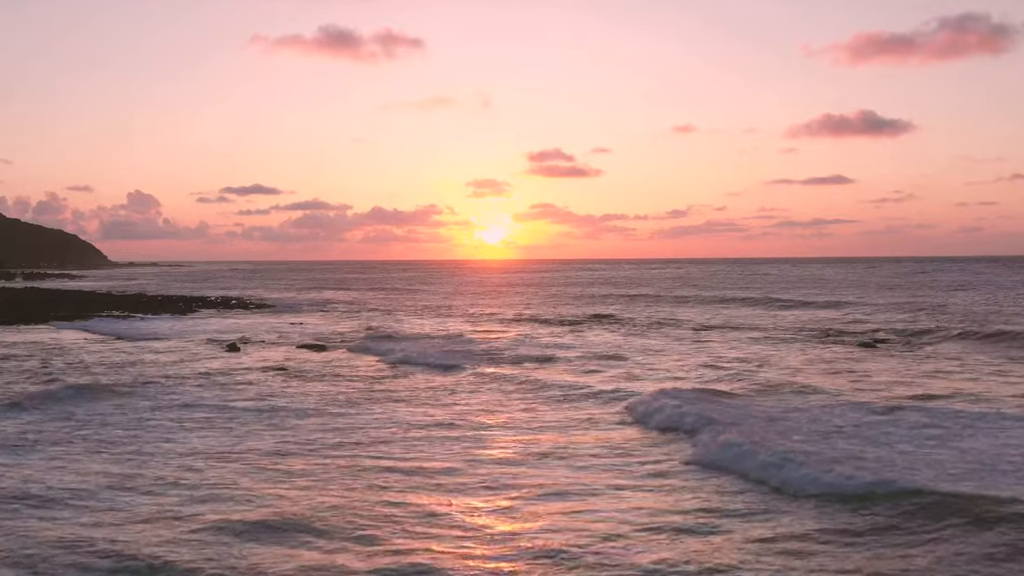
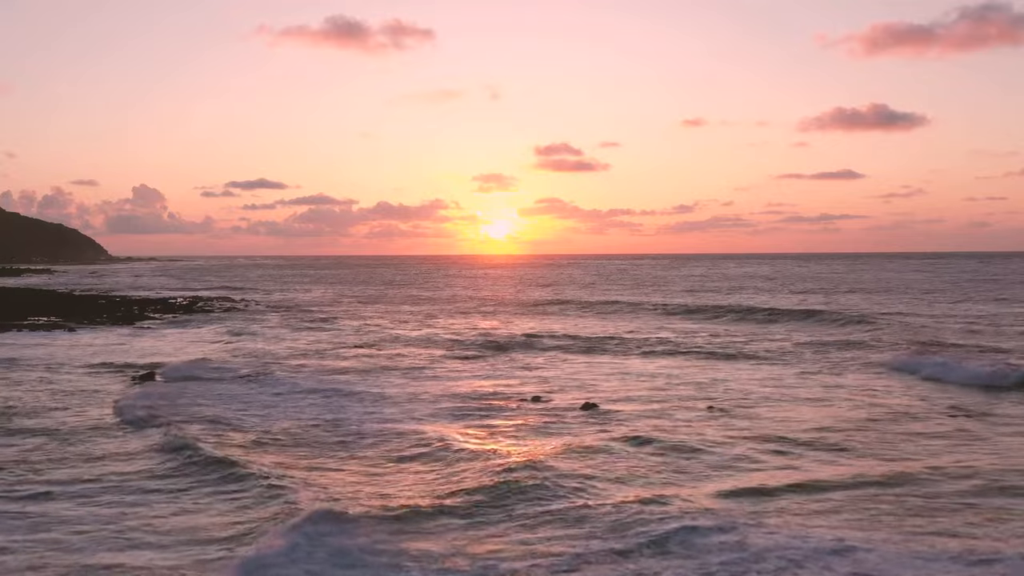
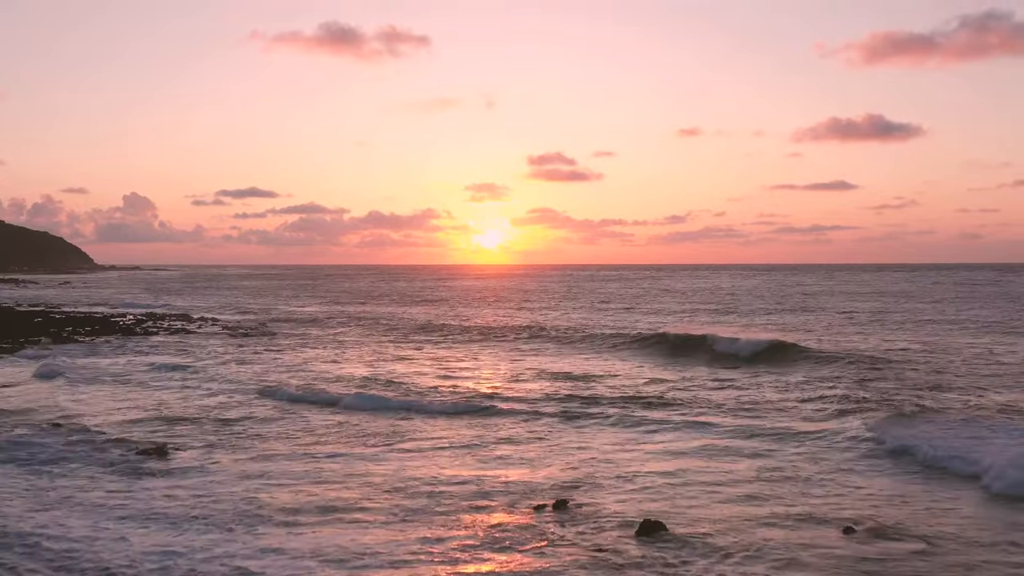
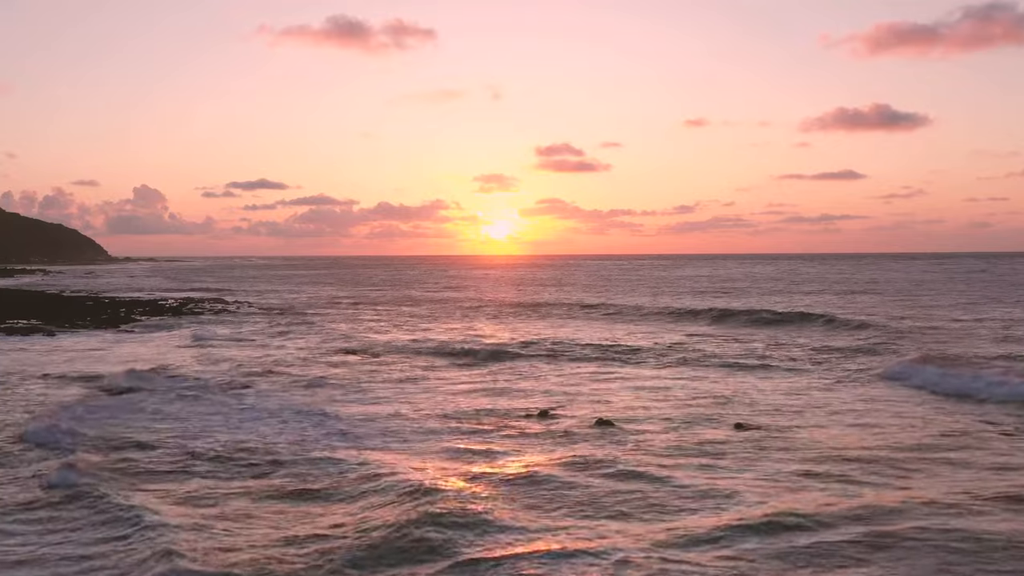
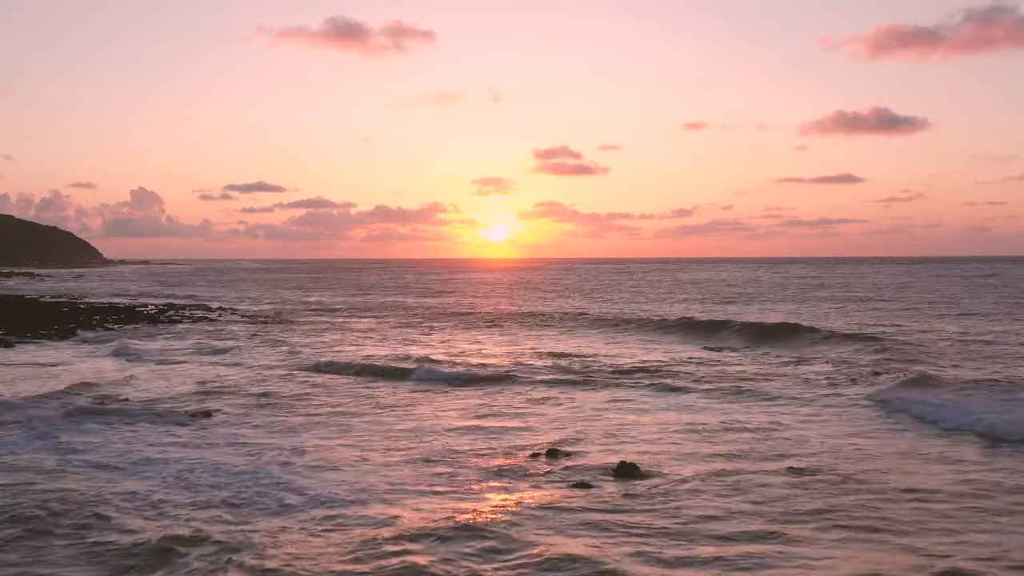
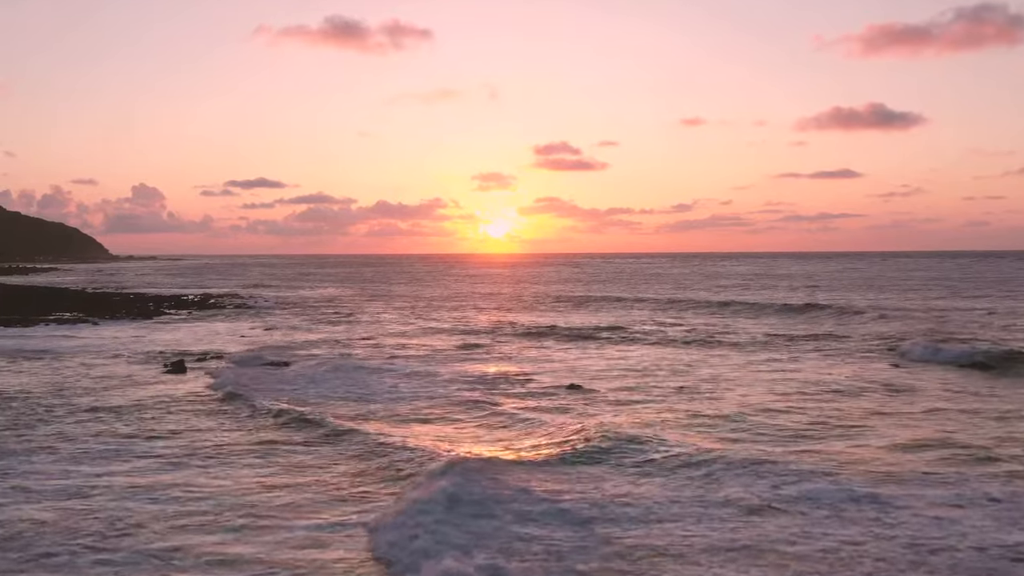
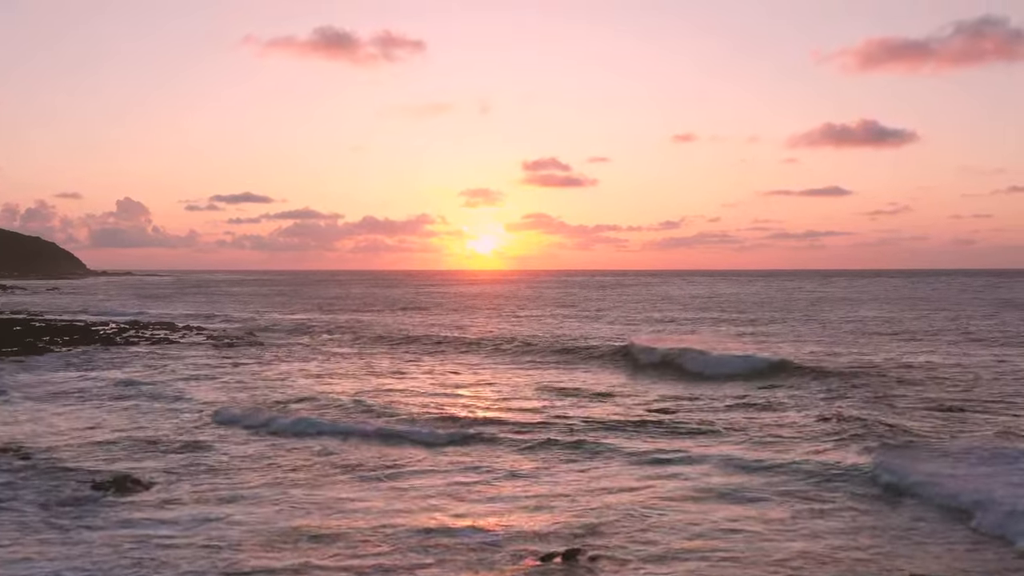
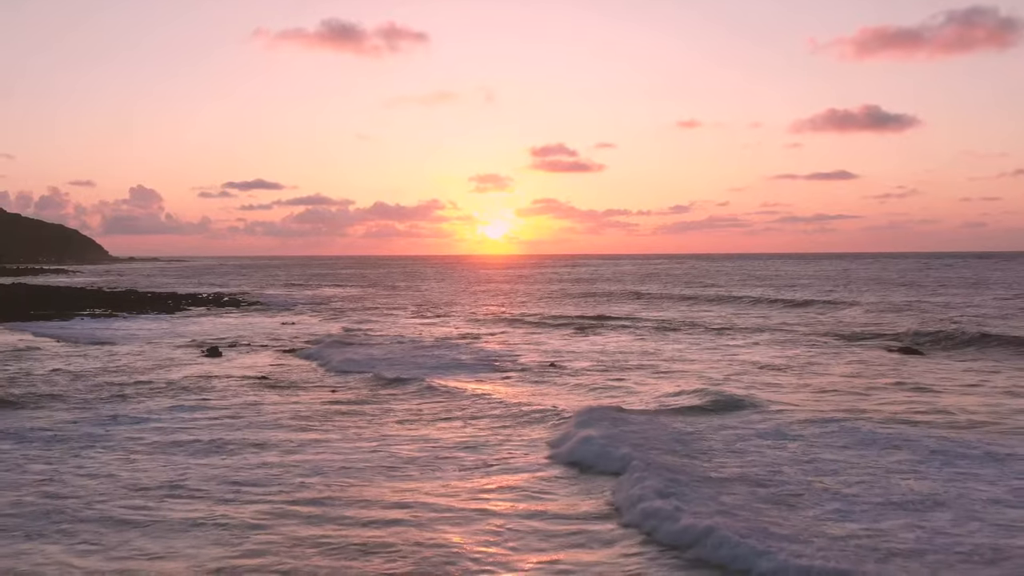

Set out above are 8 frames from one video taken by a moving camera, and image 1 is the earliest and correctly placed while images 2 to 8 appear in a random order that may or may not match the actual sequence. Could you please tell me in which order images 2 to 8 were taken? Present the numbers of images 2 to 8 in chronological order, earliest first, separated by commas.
8, 6, 2, 4, 5, 3, 7
